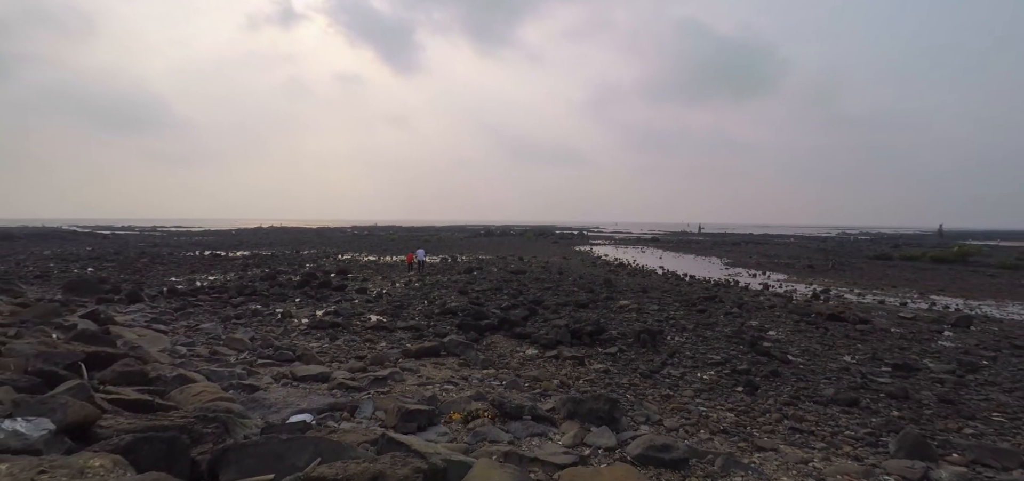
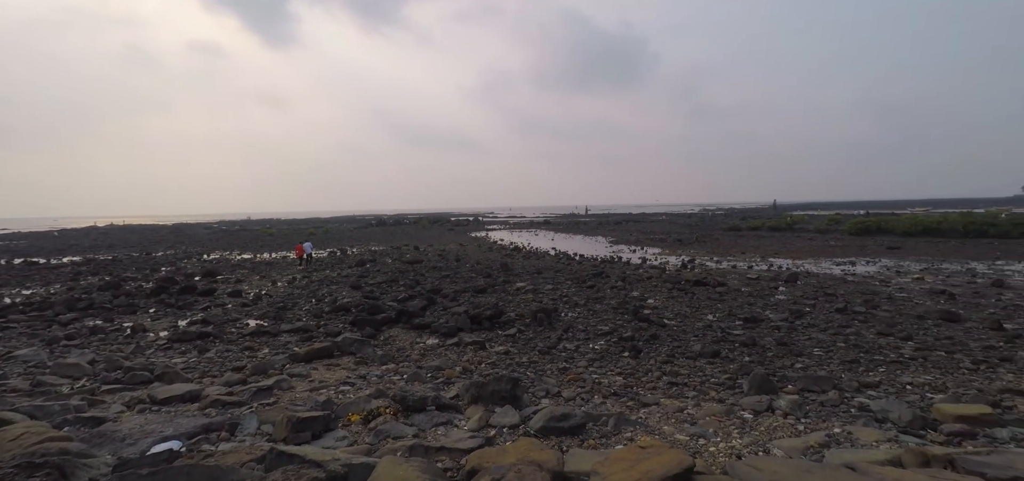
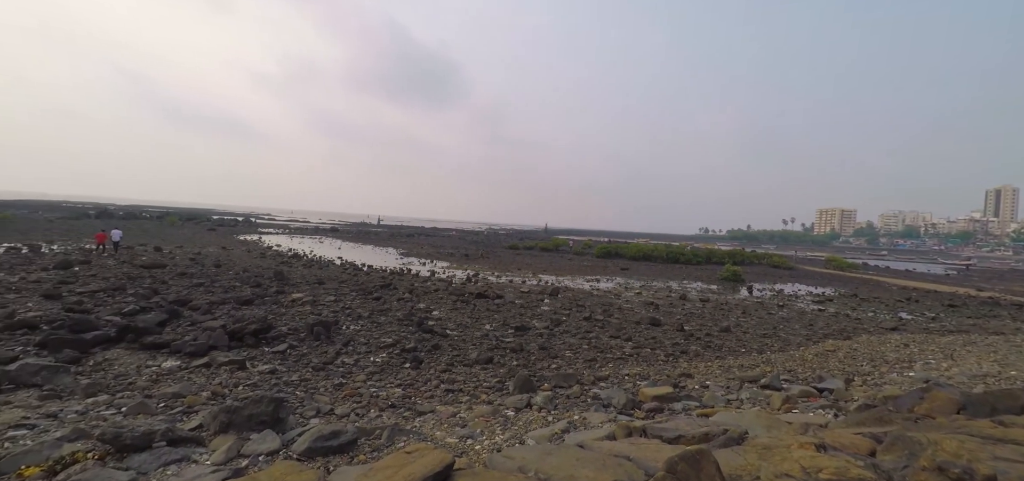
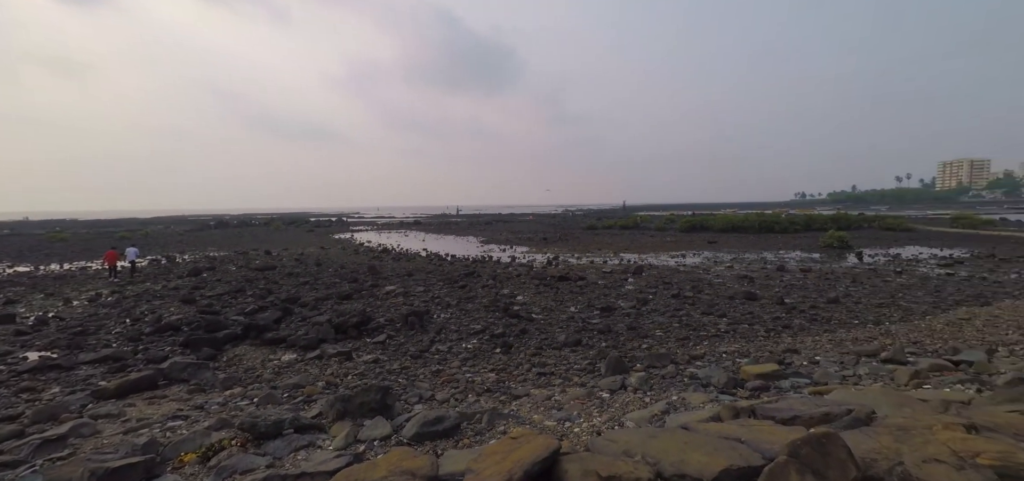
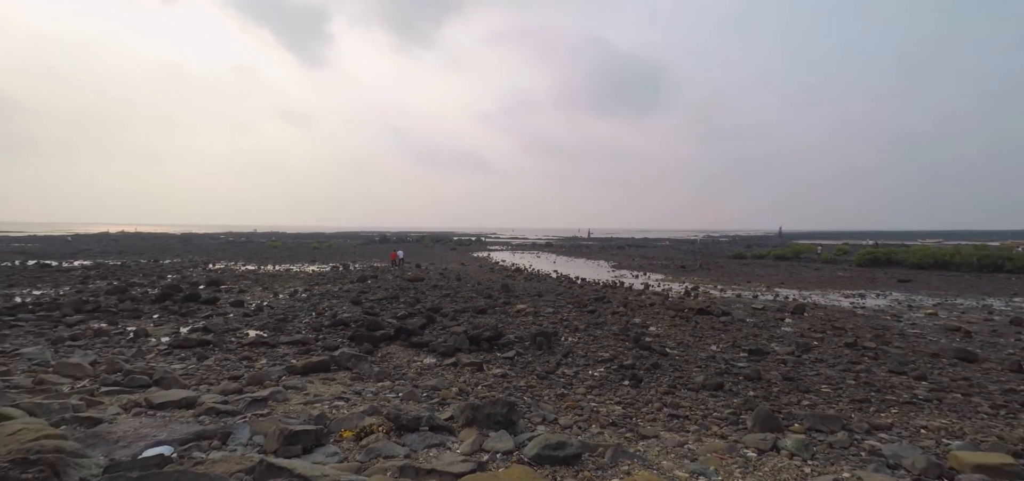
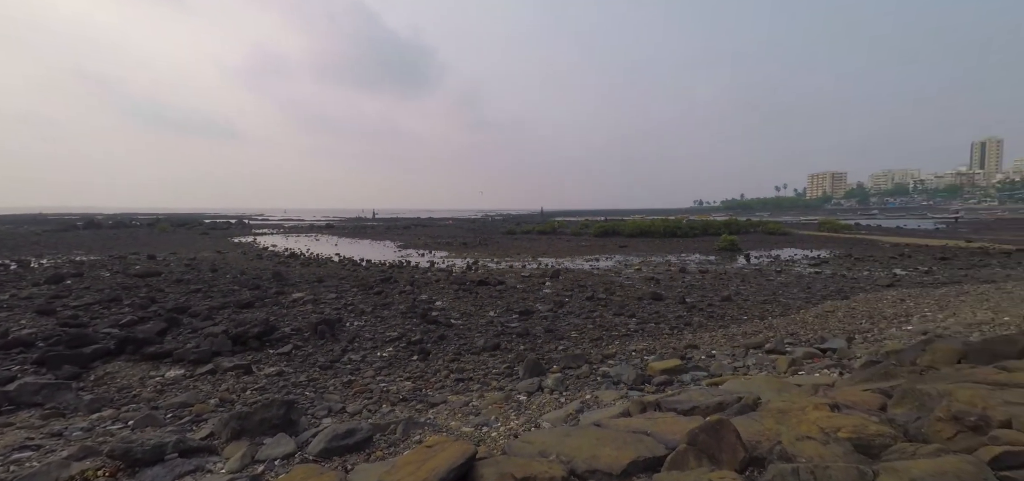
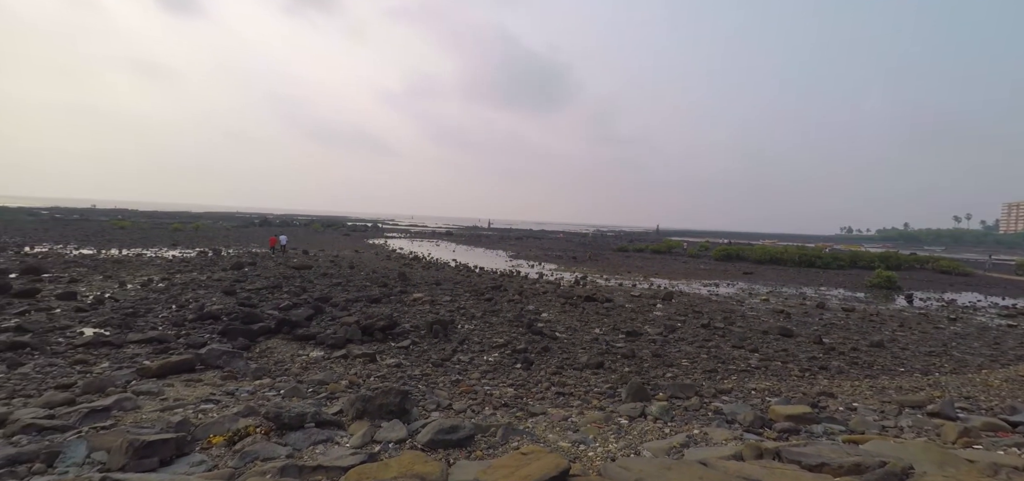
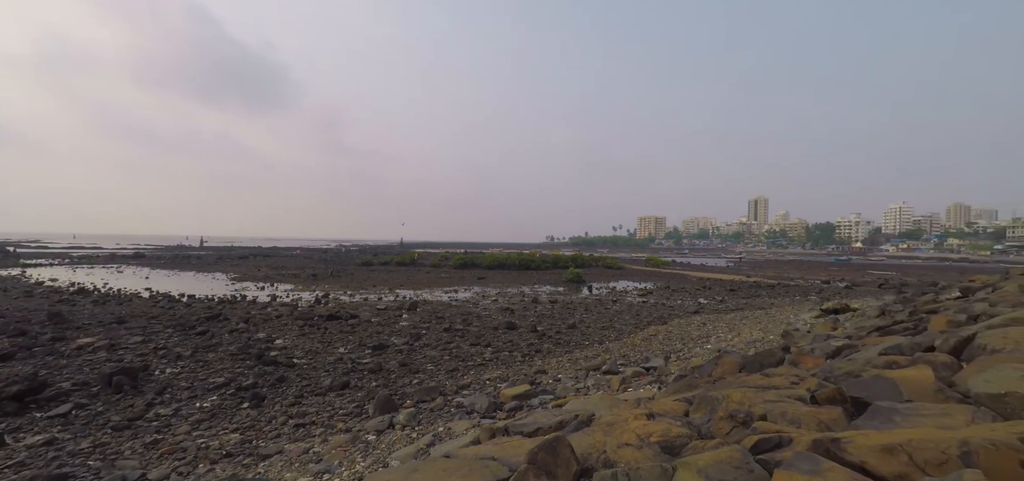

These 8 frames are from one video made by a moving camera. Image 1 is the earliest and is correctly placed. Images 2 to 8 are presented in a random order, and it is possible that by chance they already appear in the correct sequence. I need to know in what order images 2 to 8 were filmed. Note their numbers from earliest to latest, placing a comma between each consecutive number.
2, 4, 6, 8, 3, 7, 5
